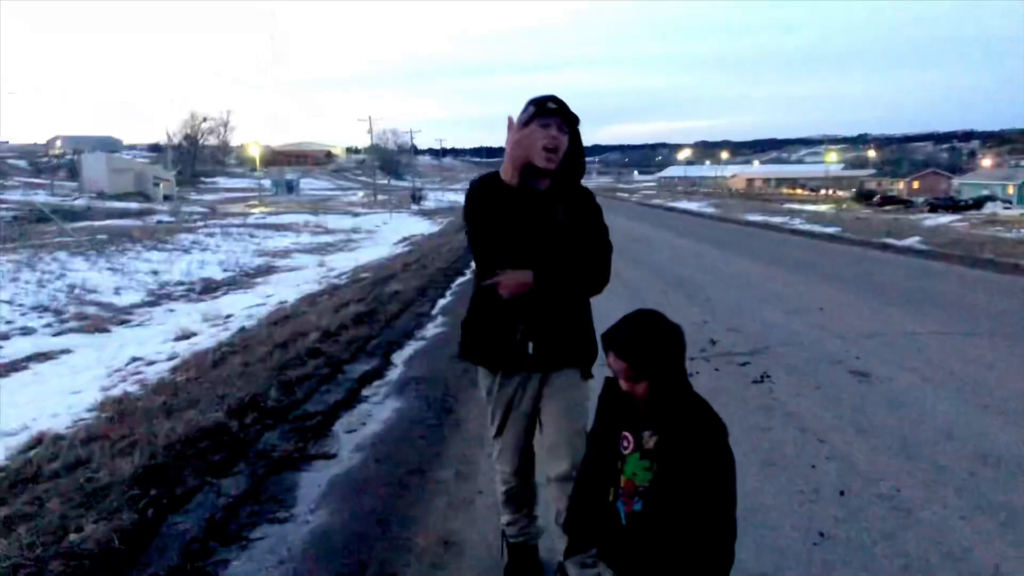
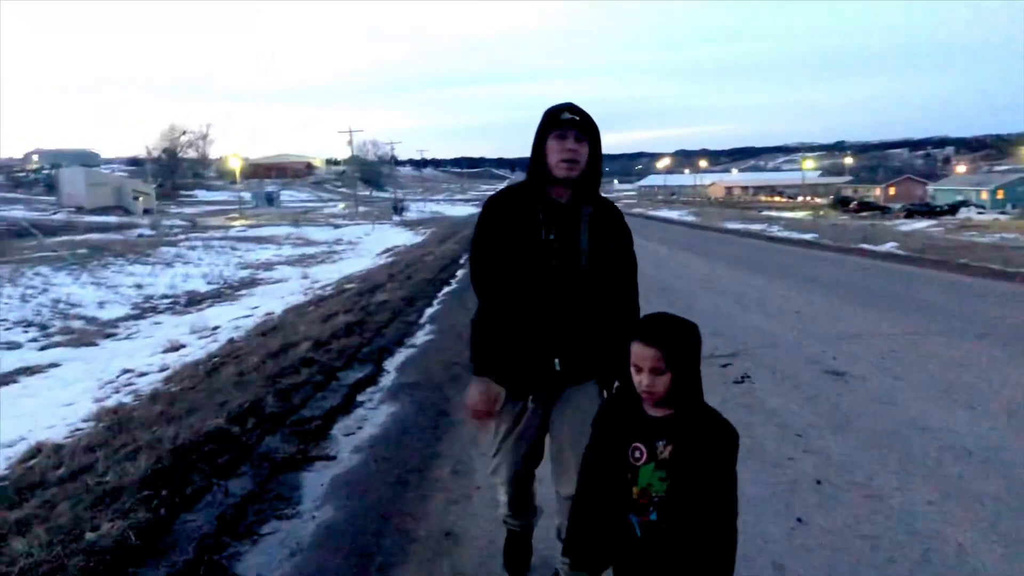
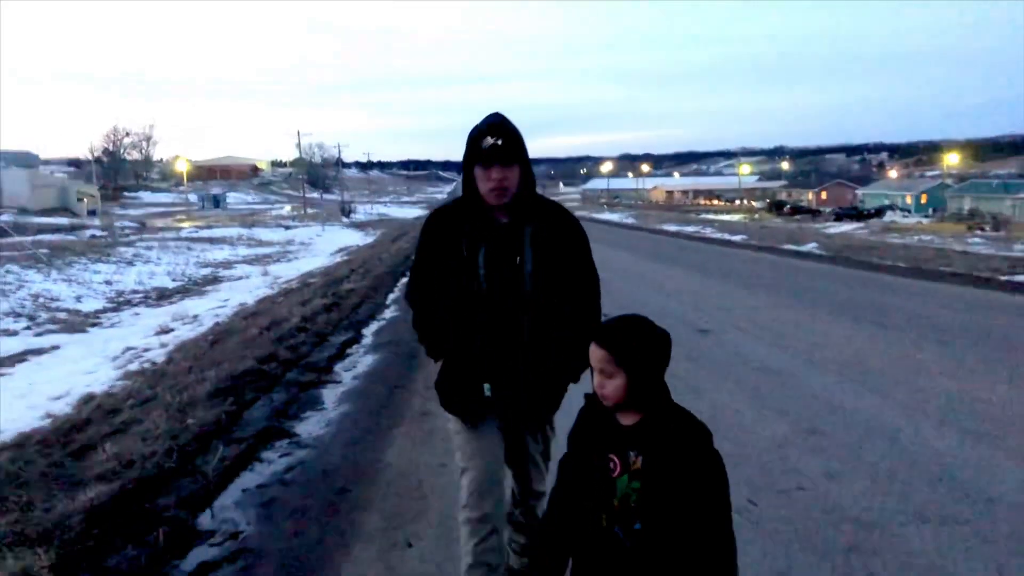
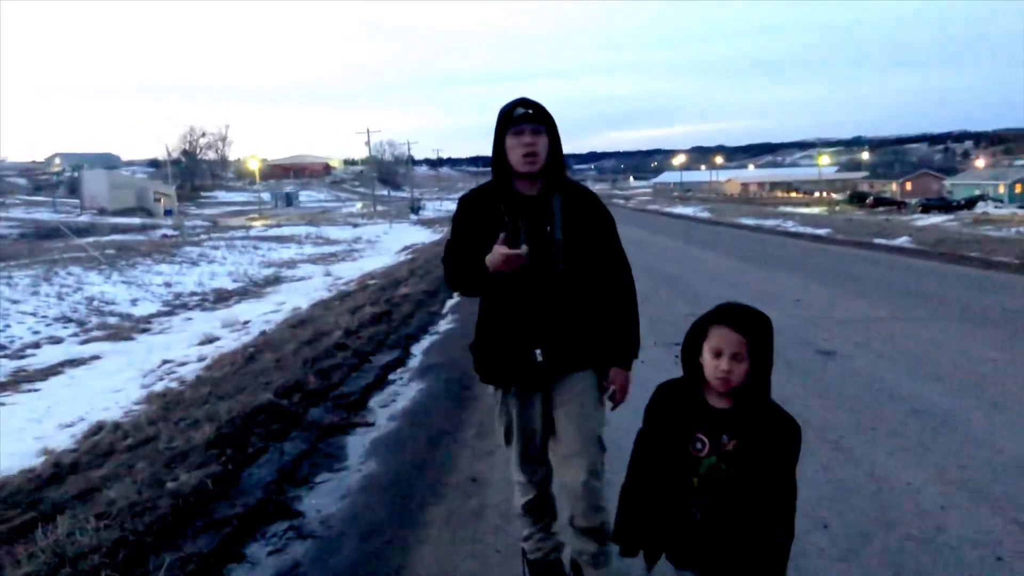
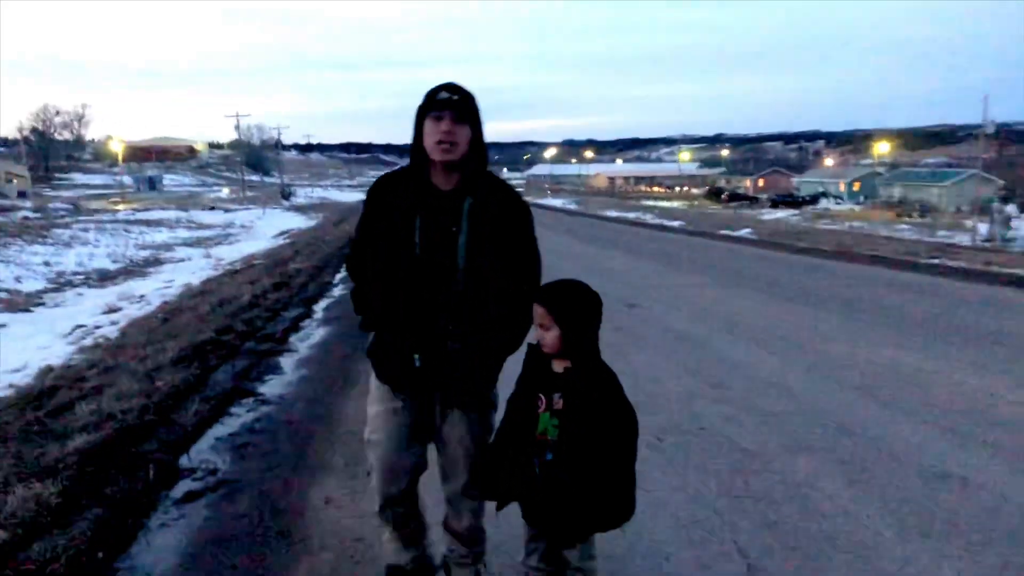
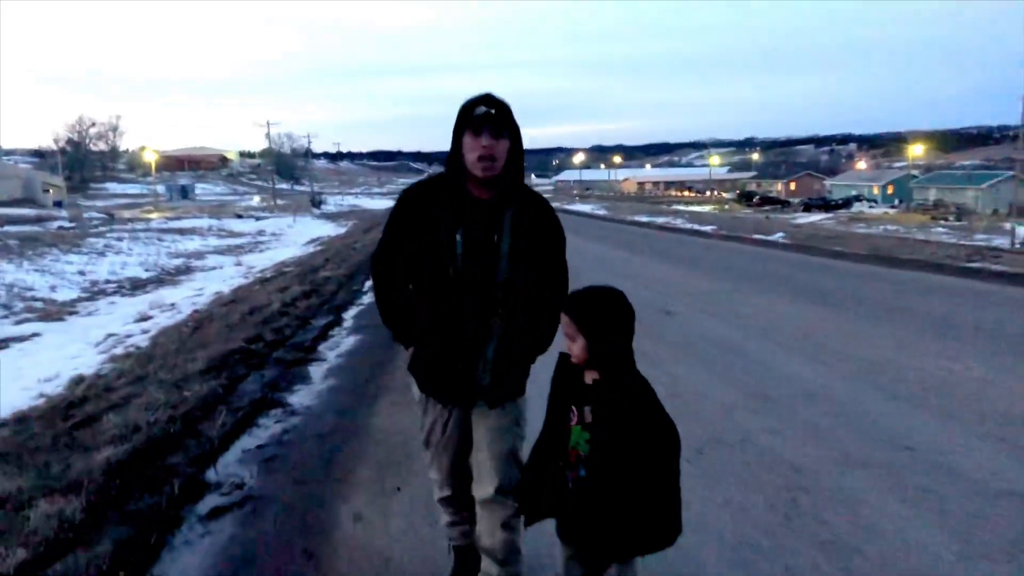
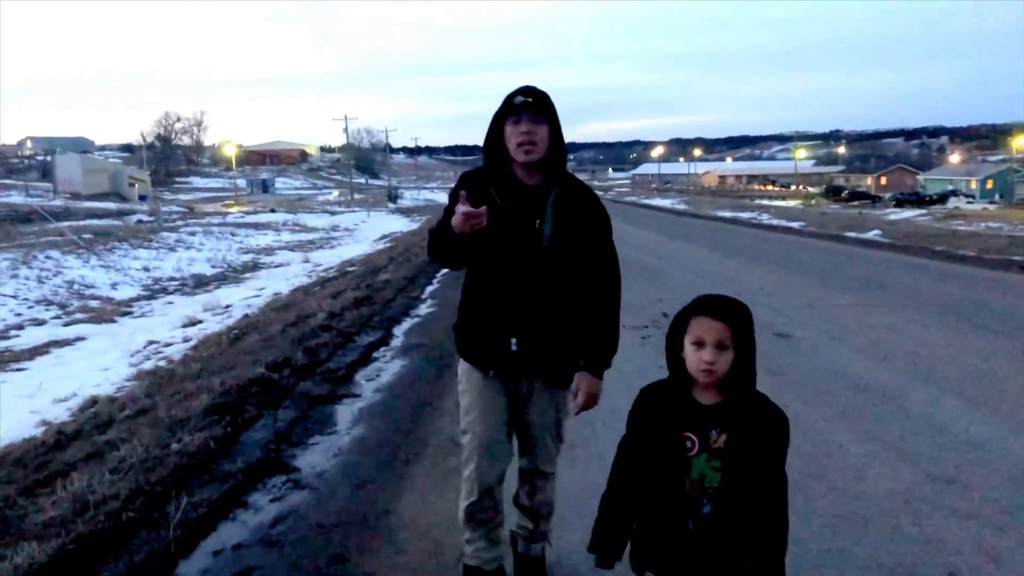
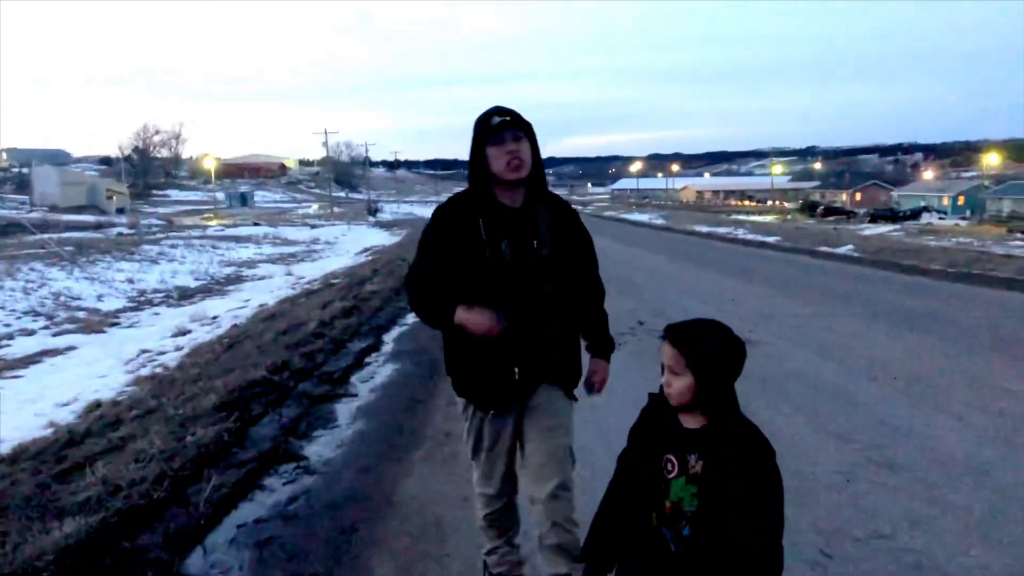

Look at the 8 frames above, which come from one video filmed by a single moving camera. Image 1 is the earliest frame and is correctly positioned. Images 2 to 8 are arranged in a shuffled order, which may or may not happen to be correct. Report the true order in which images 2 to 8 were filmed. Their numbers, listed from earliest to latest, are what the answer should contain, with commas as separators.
2, 4, 7, 8, 3, 6, 5
